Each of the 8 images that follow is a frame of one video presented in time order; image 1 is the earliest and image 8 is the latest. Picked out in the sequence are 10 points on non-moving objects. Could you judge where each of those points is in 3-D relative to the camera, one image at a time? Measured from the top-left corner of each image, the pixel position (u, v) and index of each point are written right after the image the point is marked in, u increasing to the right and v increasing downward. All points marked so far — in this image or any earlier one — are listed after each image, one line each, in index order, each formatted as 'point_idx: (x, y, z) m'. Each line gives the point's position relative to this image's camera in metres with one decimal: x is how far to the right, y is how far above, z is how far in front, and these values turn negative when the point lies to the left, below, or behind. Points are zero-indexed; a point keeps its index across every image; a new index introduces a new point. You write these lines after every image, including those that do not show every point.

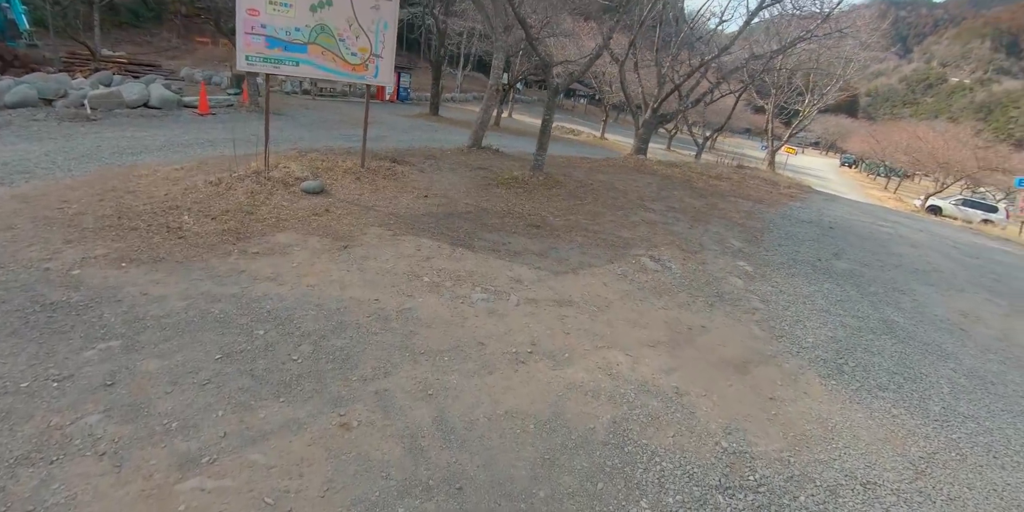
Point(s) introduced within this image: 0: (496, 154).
0: (-0.3, +2.0, +10.2) m
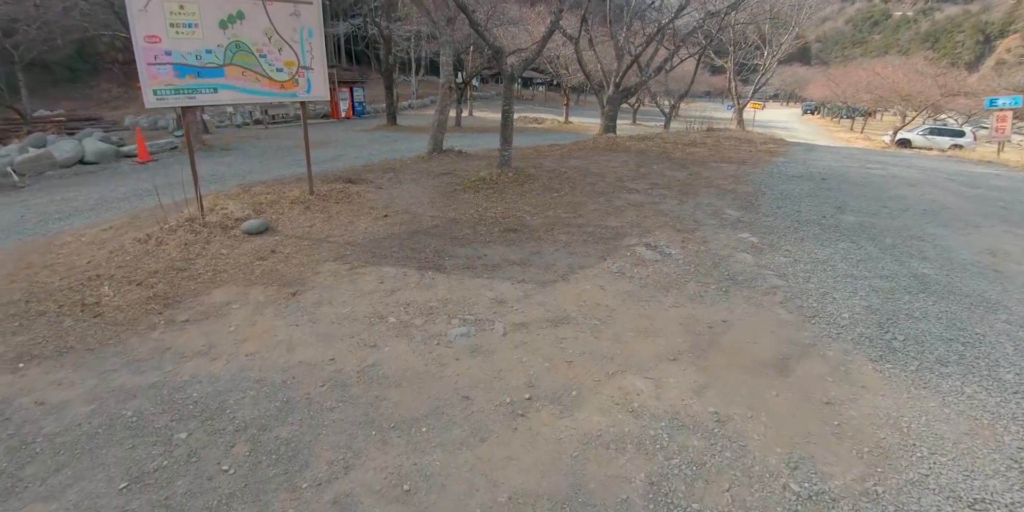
0: (-1.0, +1.8, +9.5) m
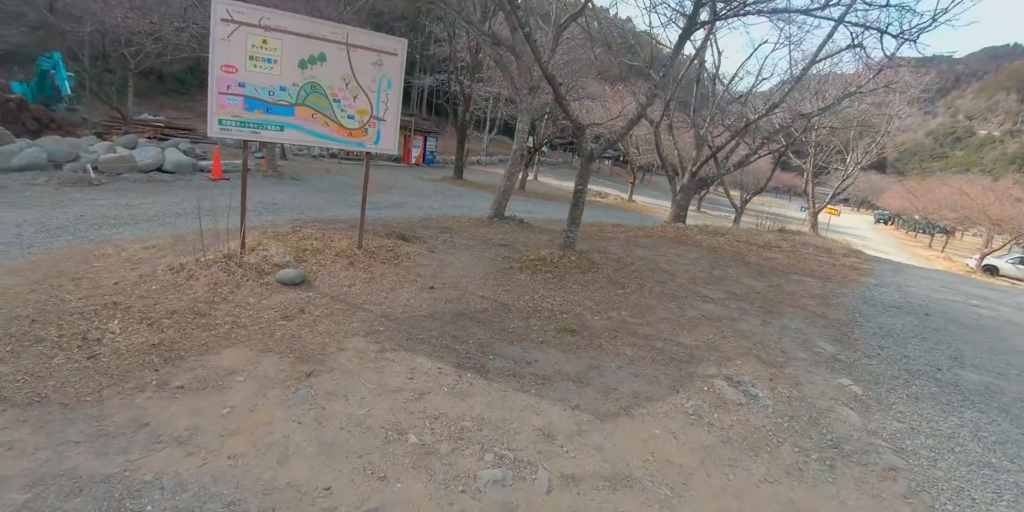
0: (+0.2, +0.5, +9.1) m
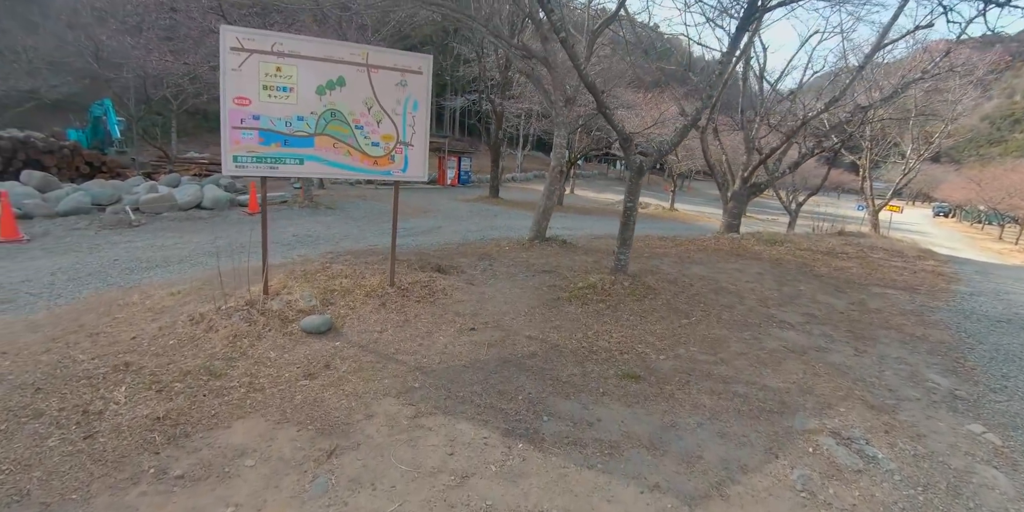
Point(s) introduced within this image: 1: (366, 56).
0: (+0.9, +0.1, +8.4) m
1: (-1.3, +1.7, +4.3) m
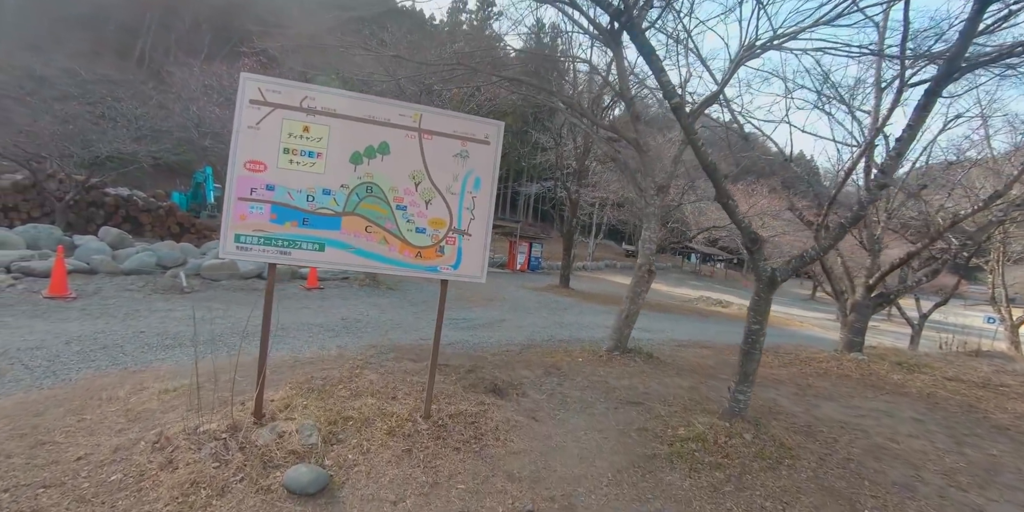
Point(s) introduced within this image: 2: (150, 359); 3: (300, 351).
0: (+1.9, -1.5, +6.8) m
1: (-0.6, +0.9, +3.3) m
2: (-4.0, -1.2, +5.5) m
3: (-2.5, -1.1, +6.0) m
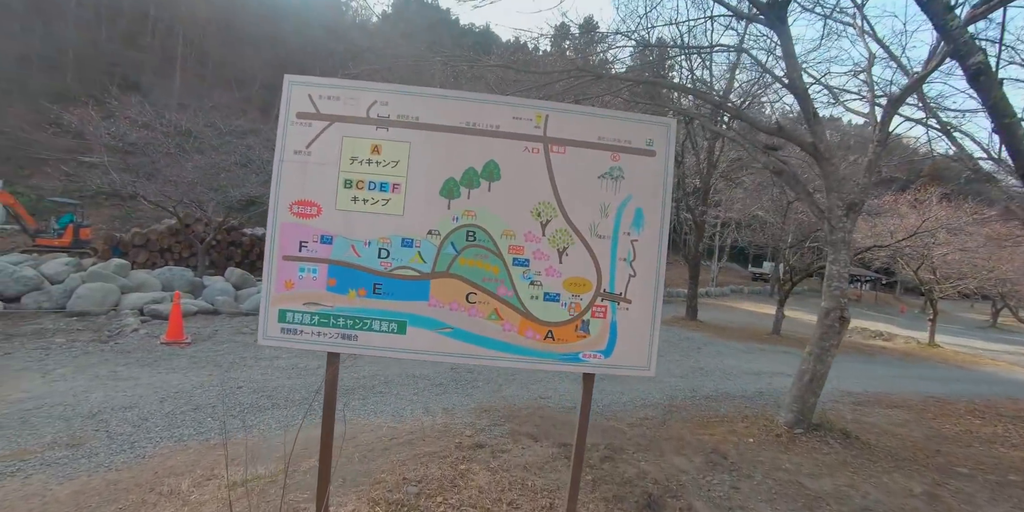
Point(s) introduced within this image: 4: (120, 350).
0: (+3.3, -1.9, +4.9) m
1: (+0.1, +0.6, +2.1) m
2: (-2.7, -1.7, +4.9) m
3: (-1.1, -1.6, +5.1) m
4: (-5.4, -1.3, +6.9) m
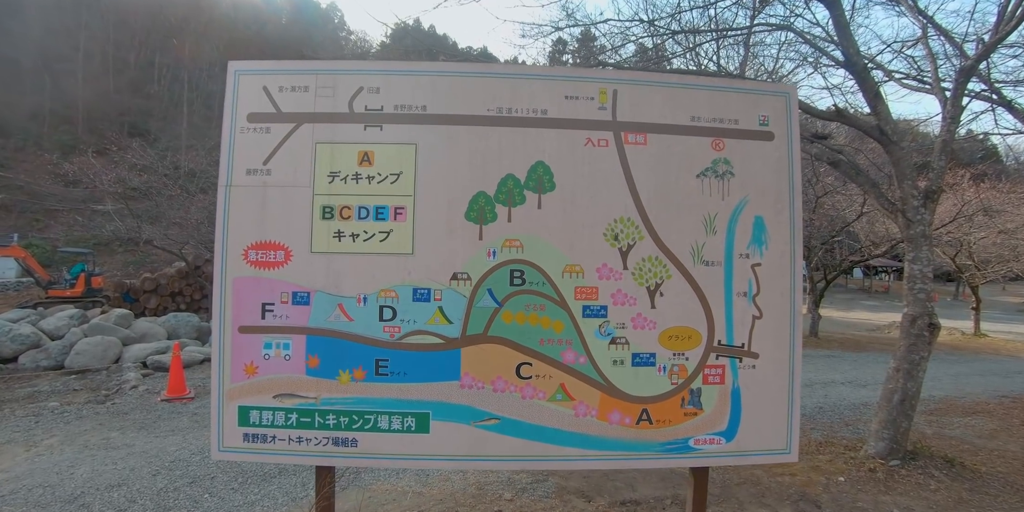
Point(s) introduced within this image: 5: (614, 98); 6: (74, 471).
0: (+3.7, -1.9, +4.1) m
1: (+0.3, +0.5, +1.5) m
2: (-2.3, -2.1, +4.2) m
3: (-0.8, -1.9, +4.4) m
4: (-5.0, -2.0, +6.3) m
5: (+0.3, +0.5, +1.5) m
6: (-4.1, -2.0, +4.7) m
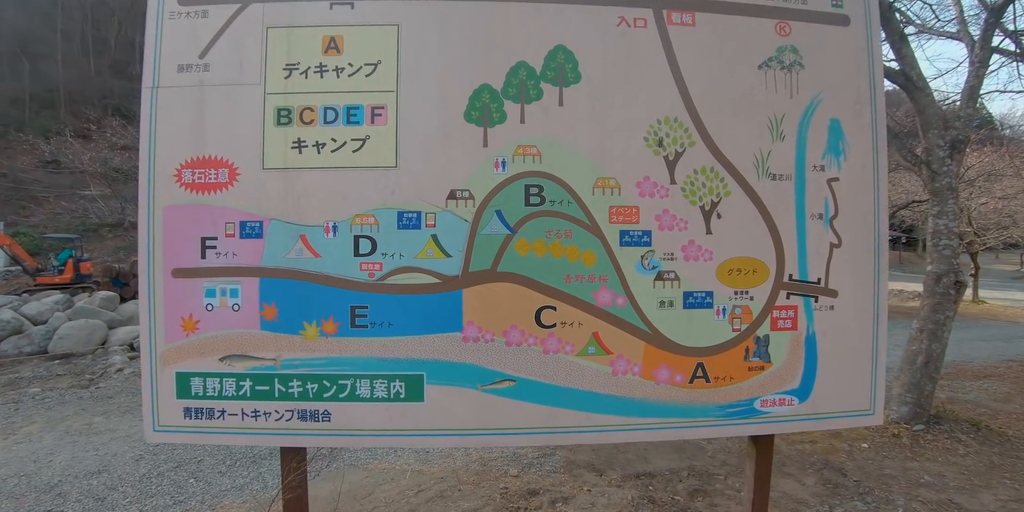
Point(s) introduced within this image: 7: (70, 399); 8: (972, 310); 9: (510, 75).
0: (+3.8, -1.5, +3.9) m
1: (+0.3, +0.6, +1.1) m
2: (-2.2, -1.8, +4.0) m
3: (-0.7, -1.7, +4.1) m
4: (-5.0, -1.7, +6.1) m
5: (+0.3, +0.7, +1.1) m
6: (-4.0, -1.8, +4.4) m
7: (-5.3, -1.7, +6.0) m
8: (+16.4, -2.0, +17.6) m
9: (0.0, +0.4, +1.1) m
